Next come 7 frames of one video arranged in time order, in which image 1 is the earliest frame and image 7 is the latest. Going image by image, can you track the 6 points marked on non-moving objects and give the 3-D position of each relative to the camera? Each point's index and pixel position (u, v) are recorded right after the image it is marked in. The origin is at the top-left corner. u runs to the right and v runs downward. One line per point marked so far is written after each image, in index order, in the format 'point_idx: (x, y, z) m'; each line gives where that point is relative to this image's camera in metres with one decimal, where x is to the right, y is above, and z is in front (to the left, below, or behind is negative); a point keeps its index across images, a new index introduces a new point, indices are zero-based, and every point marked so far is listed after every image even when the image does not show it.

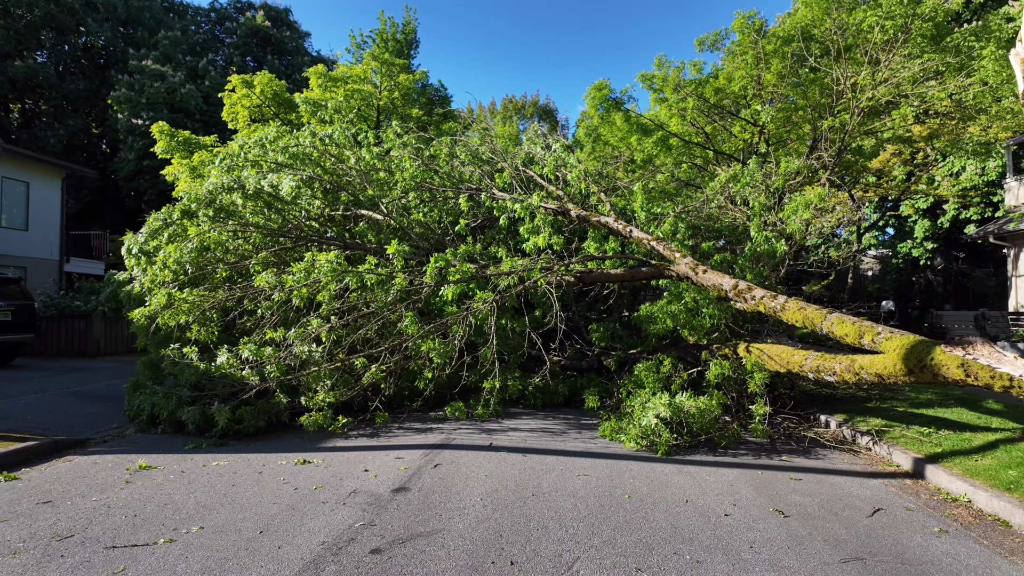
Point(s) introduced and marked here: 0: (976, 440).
0: (+4.4, -1.4, +5.6) m
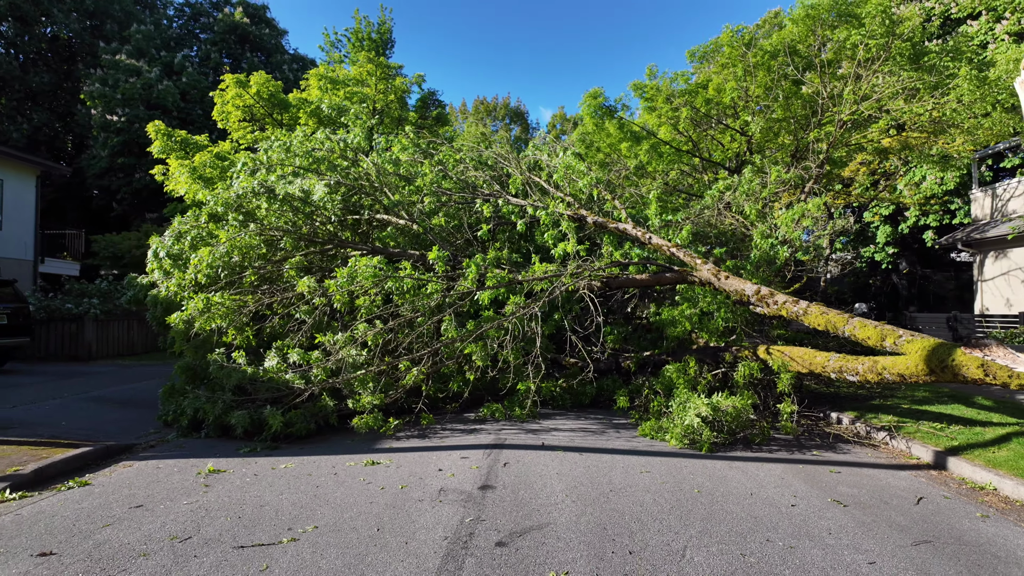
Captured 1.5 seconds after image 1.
0: (+4.9, -1.5, +6.1) m
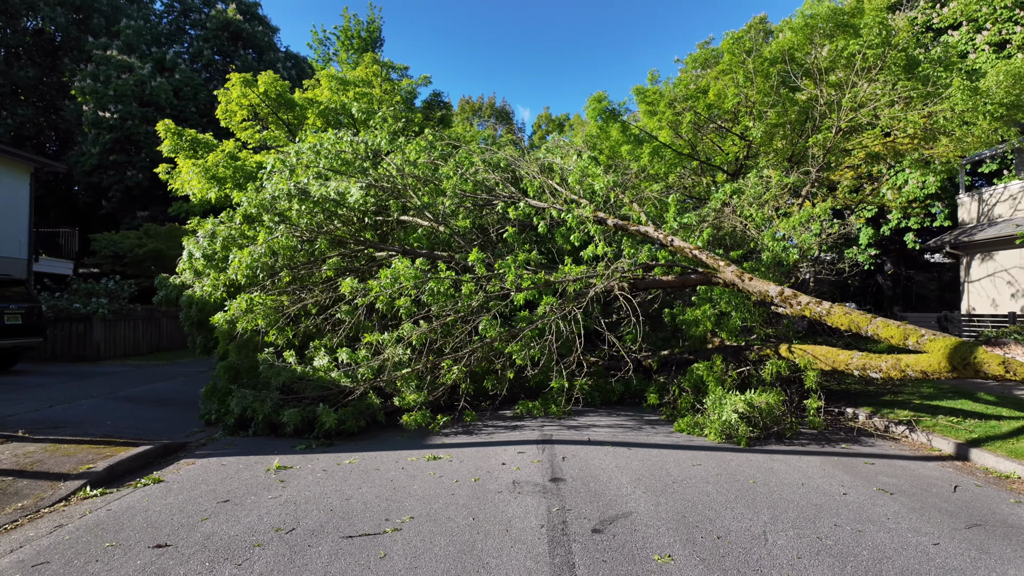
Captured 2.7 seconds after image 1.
0: (+5.4, -1.5, +6.5) m
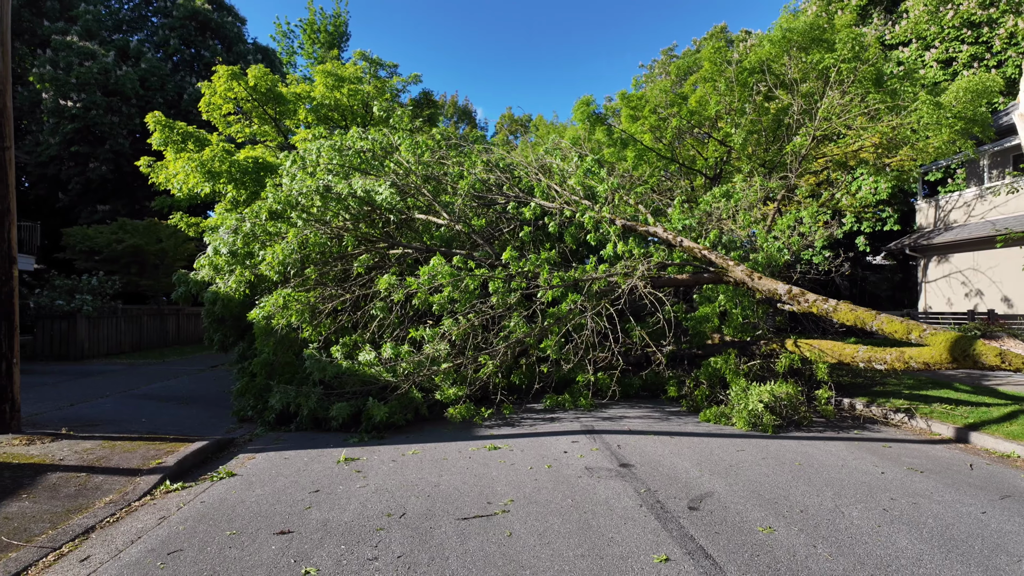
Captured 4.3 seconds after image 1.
0: (+5.8, -1.5, +7.2) m
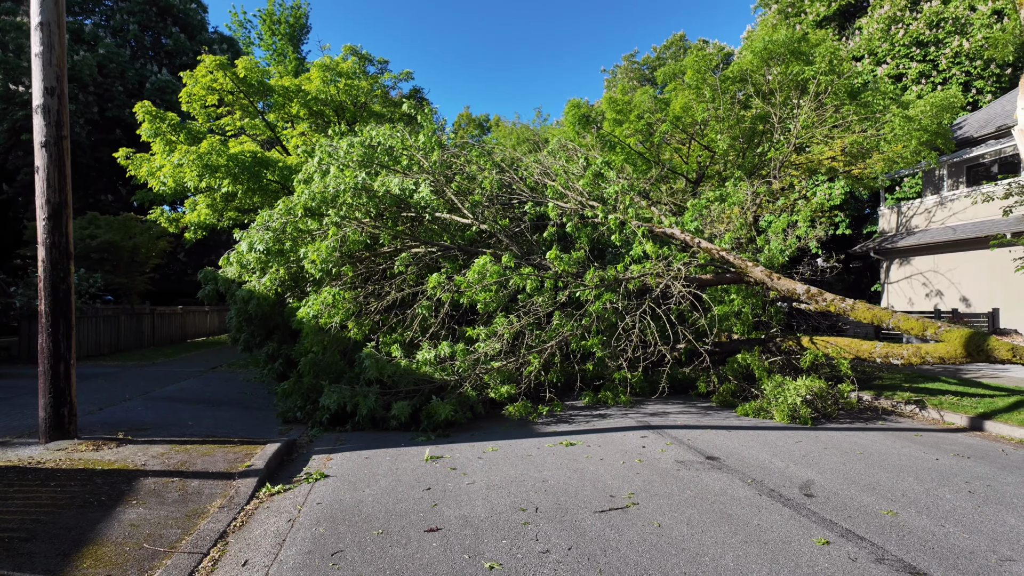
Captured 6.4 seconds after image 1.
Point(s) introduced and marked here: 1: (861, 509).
0: (+6.4, -1.5, +7.9) m
1: (+2.3, -1.5, +4.0) m
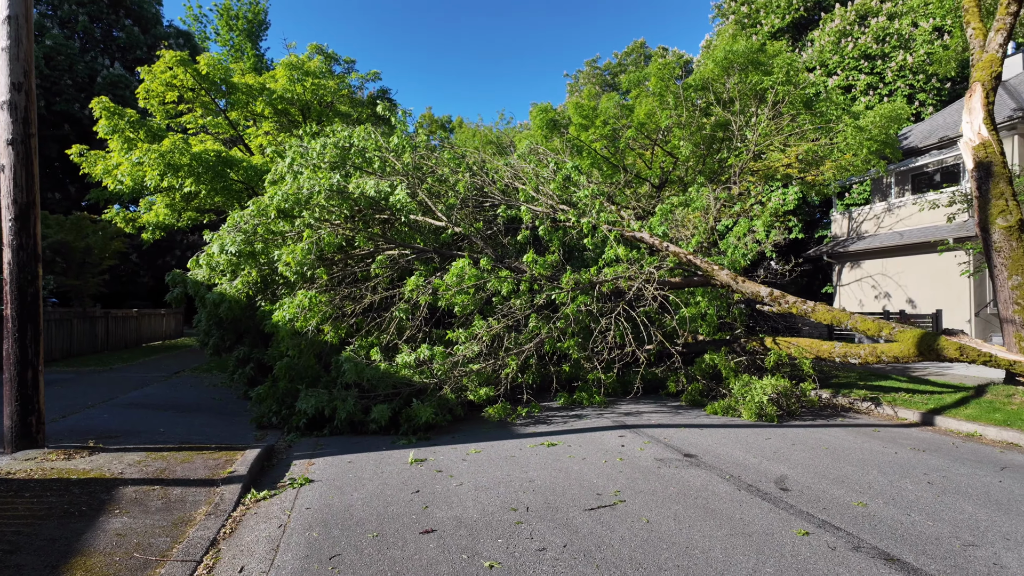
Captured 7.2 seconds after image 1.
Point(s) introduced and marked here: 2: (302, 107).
0: (+6.1, -1.6, +8.4) m
1: (+2.2, -1.5, +4.2) m
2: (-5.2, +4.4, +14.7) m
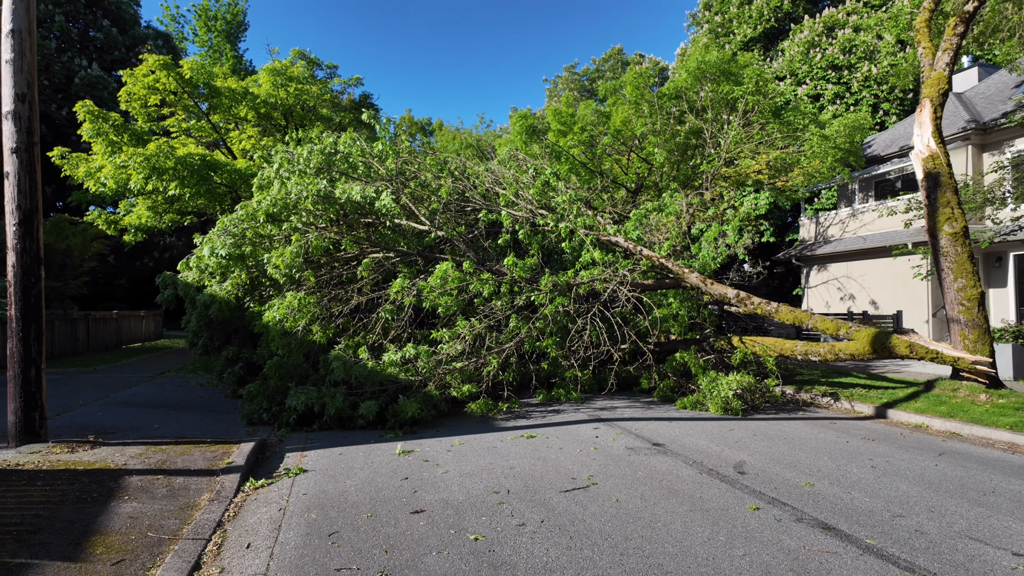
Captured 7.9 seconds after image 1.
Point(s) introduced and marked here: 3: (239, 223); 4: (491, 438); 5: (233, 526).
0: (+5.8, -1.6, +8.9) m
1: (+2.1, -1.5, +4.6) m
2: (-5.7, +4.4, +14.9) m
3: (-3.8, +0.9, +8.2) m
4: (-0.2, -1.6, +6.2) m
5: (-1.8, -1.6, +3.9) m
